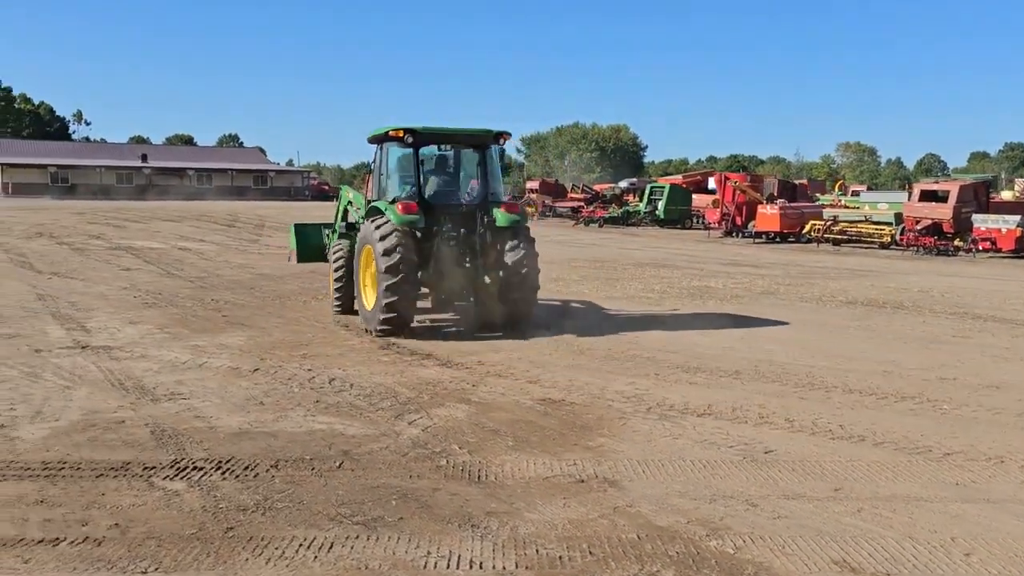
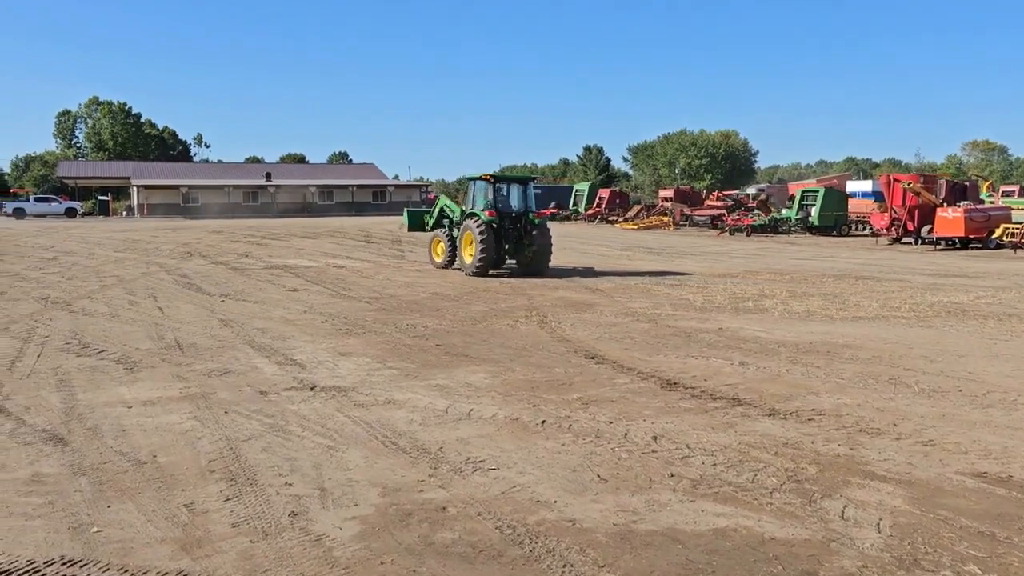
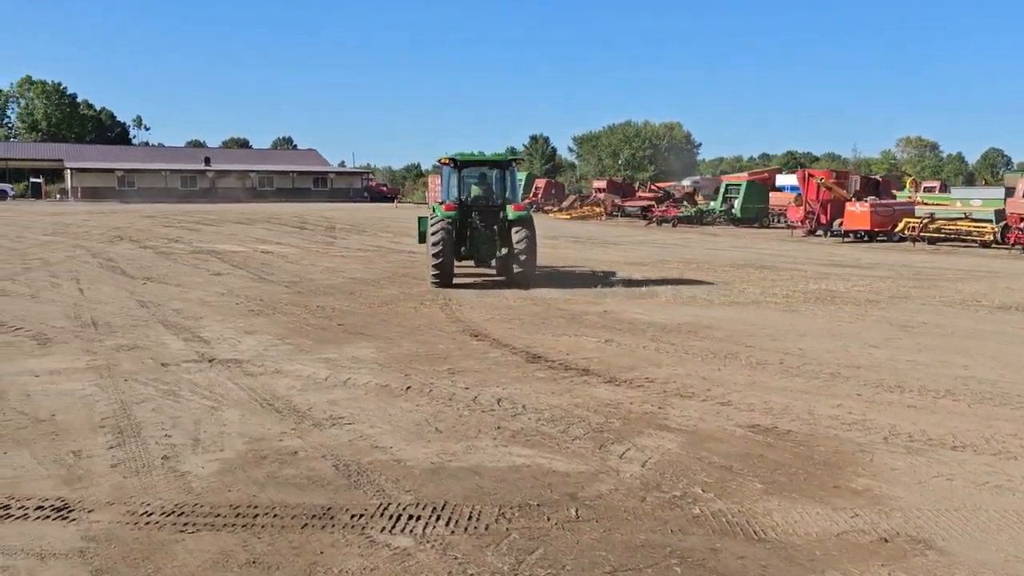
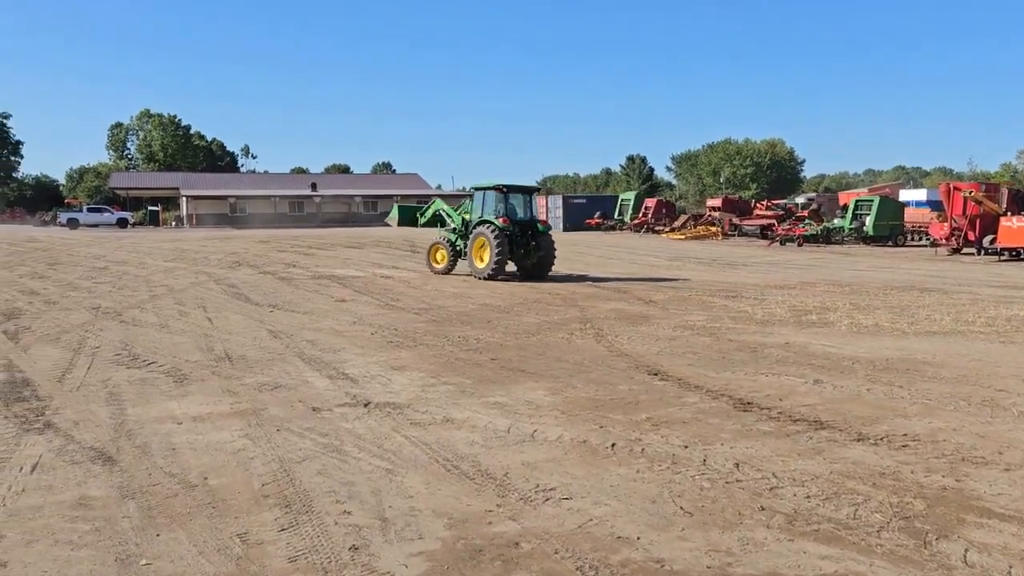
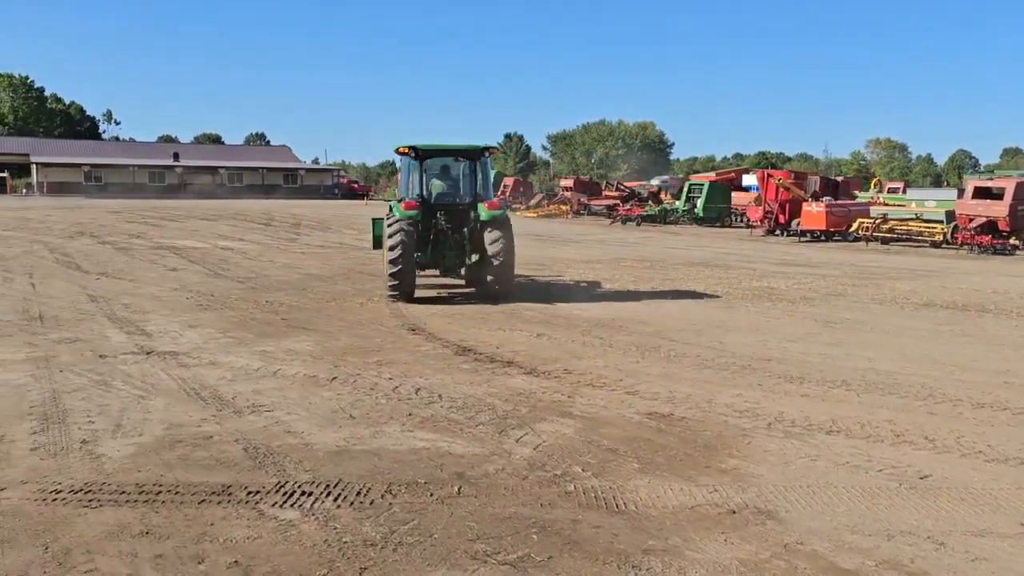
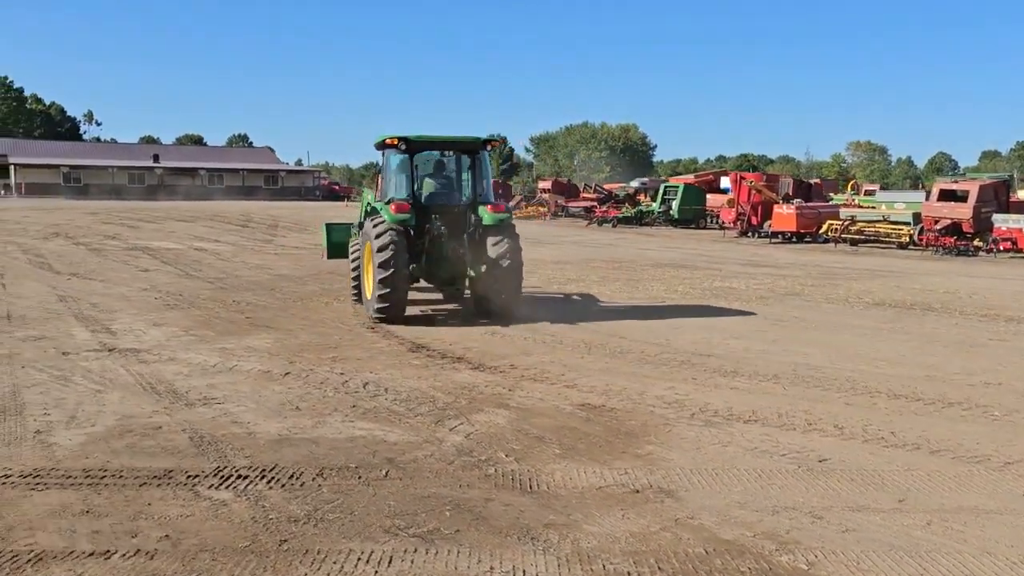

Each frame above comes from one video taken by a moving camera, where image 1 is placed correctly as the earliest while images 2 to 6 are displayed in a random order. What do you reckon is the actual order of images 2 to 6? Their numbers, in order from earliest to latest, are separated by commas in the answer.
6, 5, 3, 2, 4
